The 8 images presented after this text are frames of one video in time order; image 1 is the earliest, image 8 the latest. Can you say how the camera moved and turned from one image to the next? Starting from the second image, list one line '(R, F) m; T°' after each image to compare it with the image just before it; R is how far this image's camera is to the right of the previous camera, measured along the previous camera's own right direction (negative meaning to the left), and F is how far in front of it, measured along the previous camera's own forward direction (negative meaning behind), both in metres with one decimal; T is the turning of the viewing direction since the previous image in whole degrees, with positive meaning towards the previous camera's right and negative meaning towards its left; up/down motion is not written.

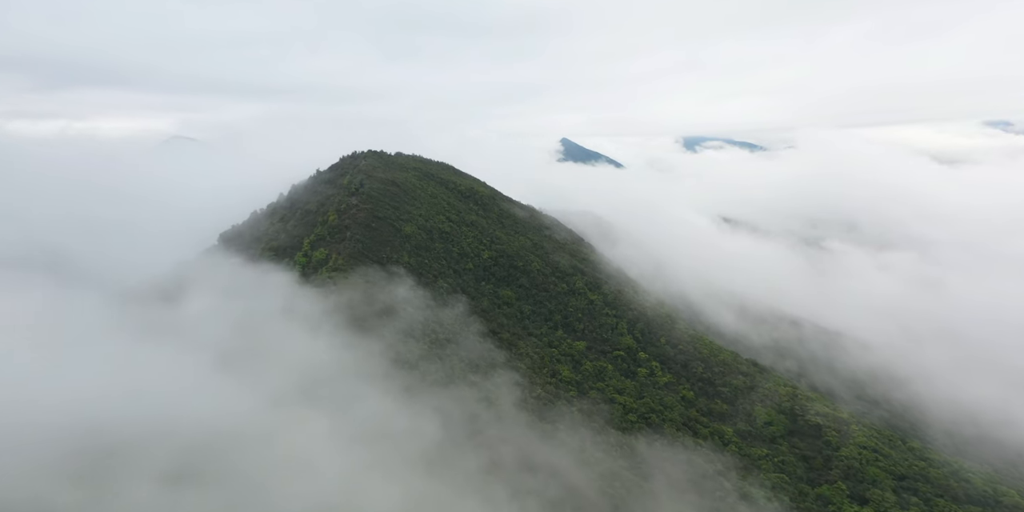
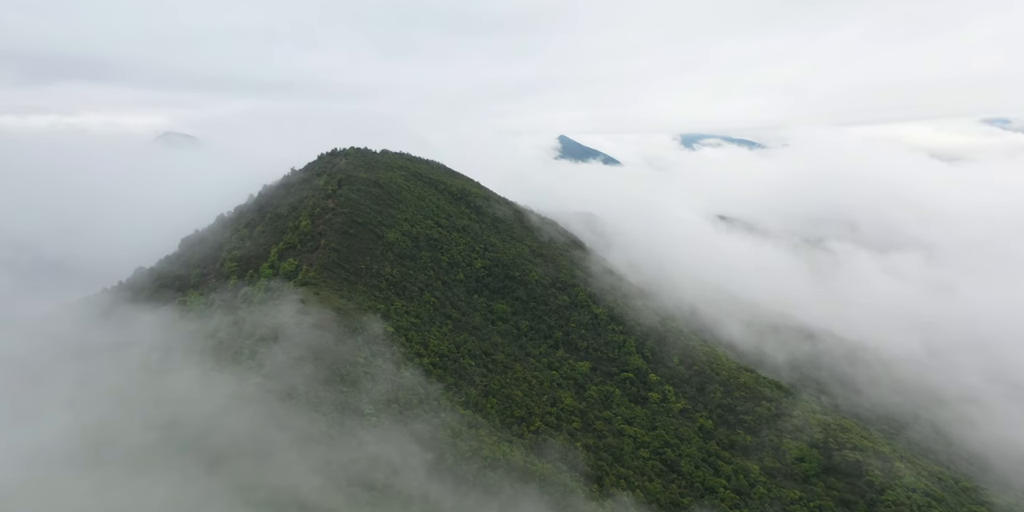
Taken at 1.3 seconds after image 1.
(+0.3, +7.7) m; 0°
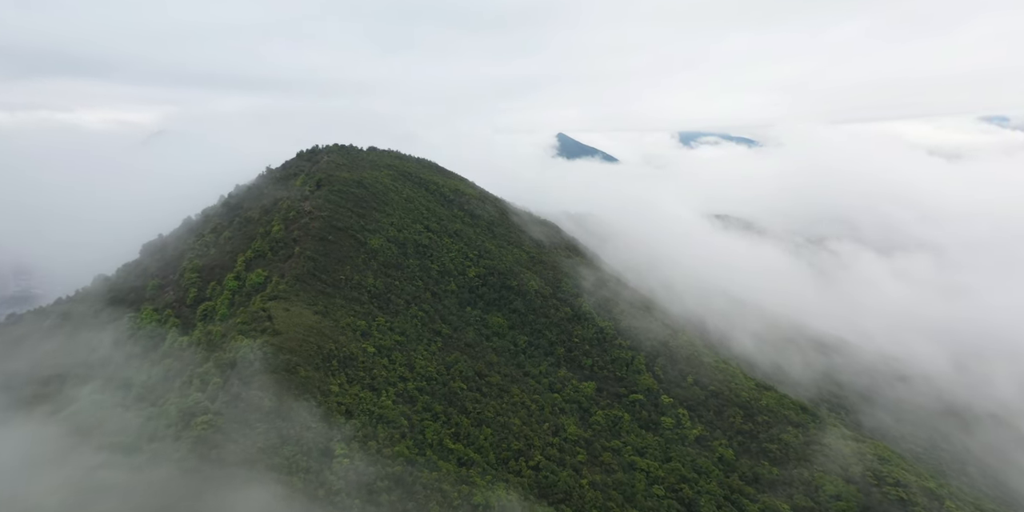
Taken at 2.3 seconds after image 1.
(+0.2, +6.3) m; 0°
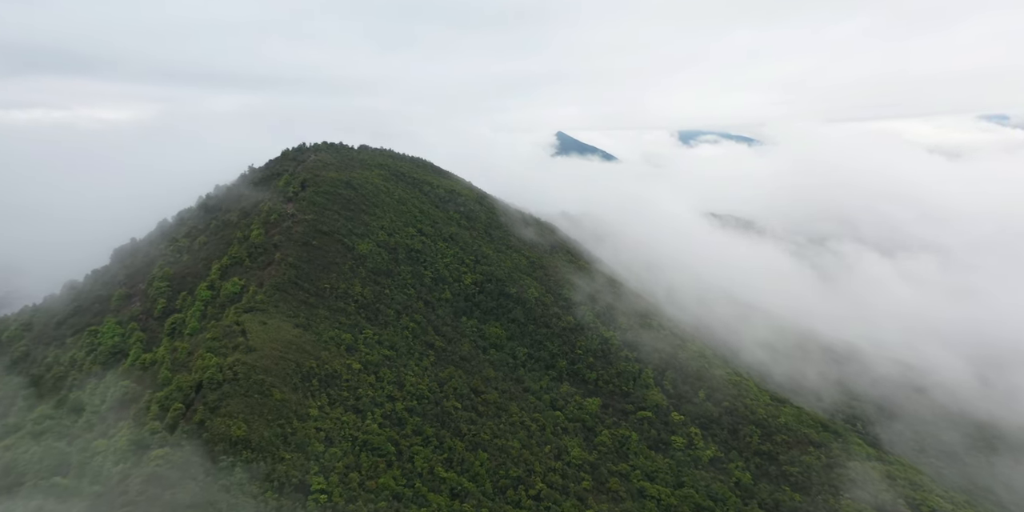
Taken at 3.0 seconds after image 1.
(+0.1, +4.1) m; 0°
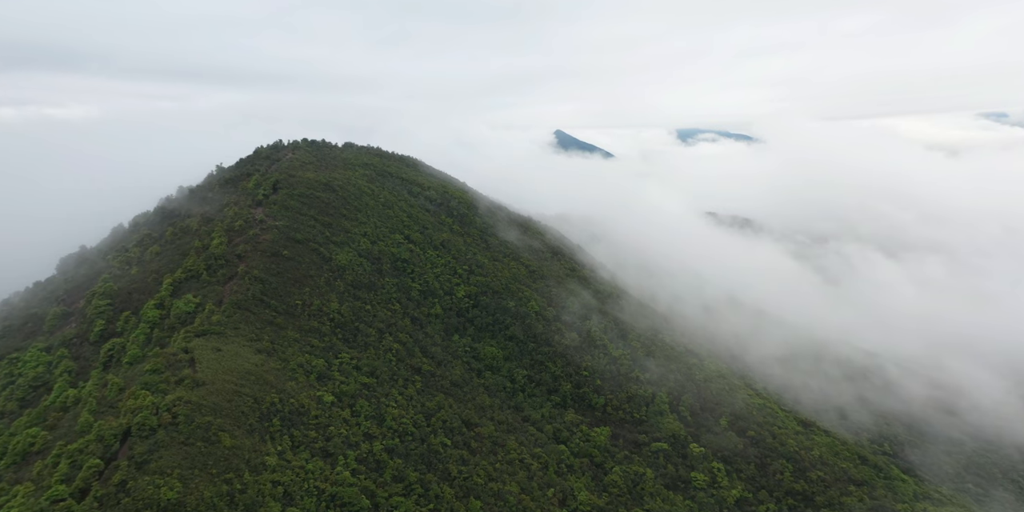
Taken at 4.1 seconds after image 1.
(+0.1, +6.2) m; 0°
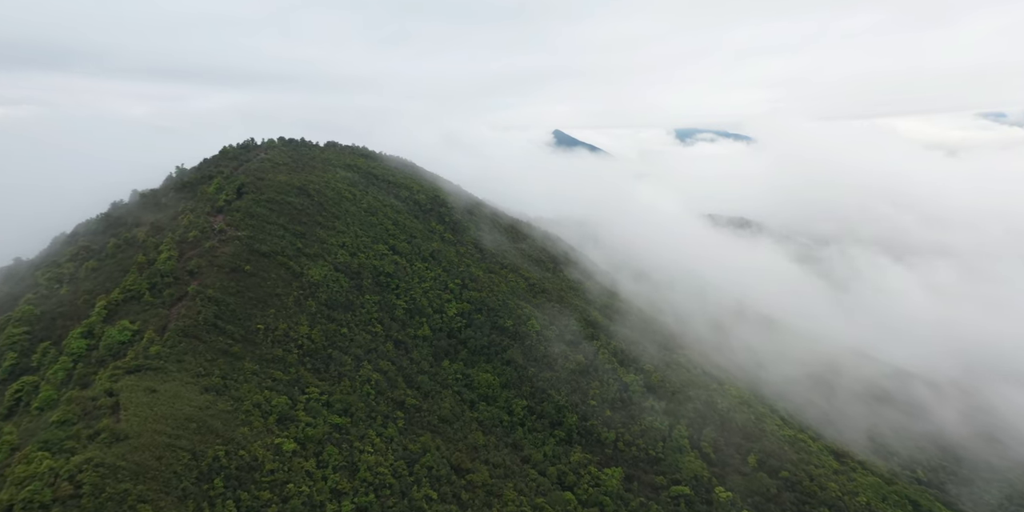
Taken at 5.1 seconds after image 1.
(+0.1, +6.2) m; 0°
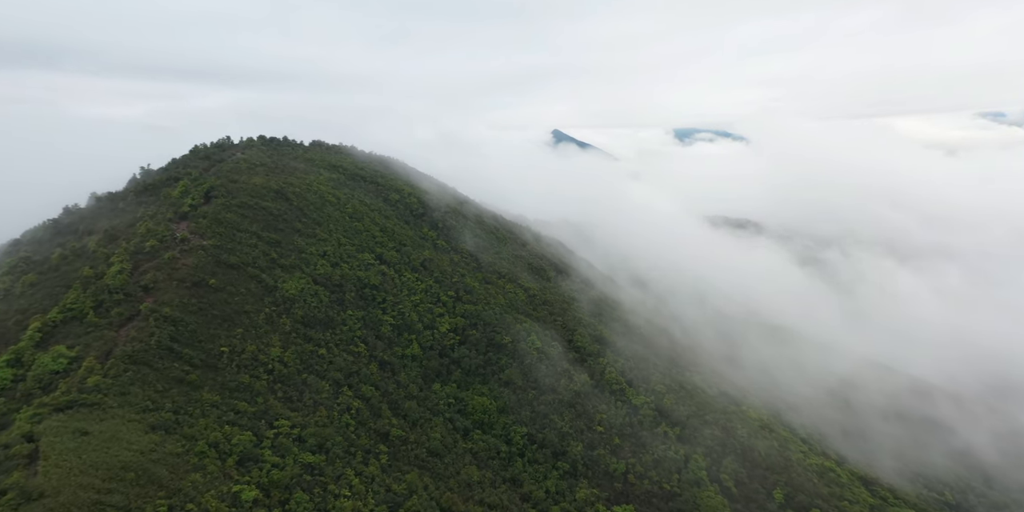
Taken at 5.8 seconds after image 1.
(+0.1, +4.4) m; 0°
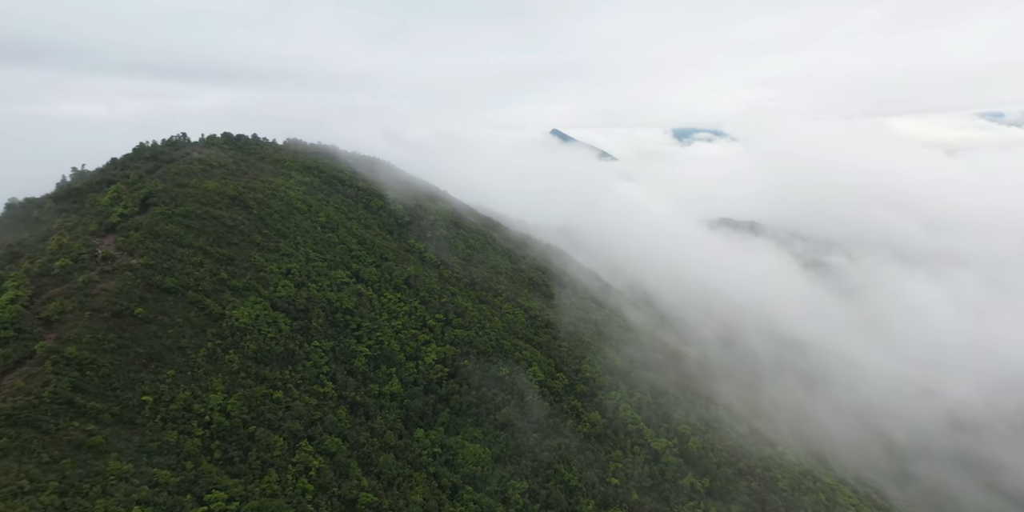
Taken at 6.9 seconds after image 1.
(+0.1, +6.7) m; 0°
